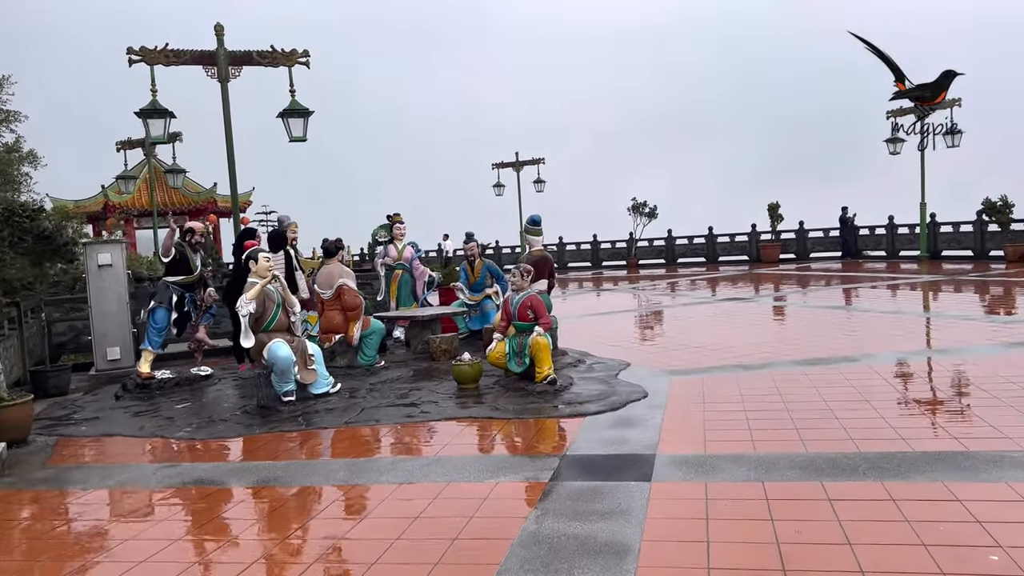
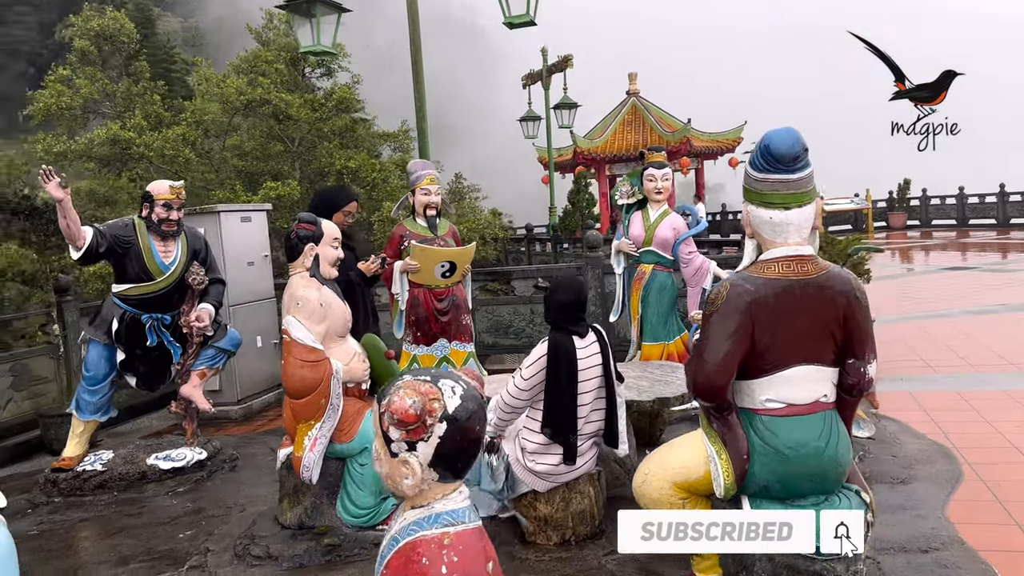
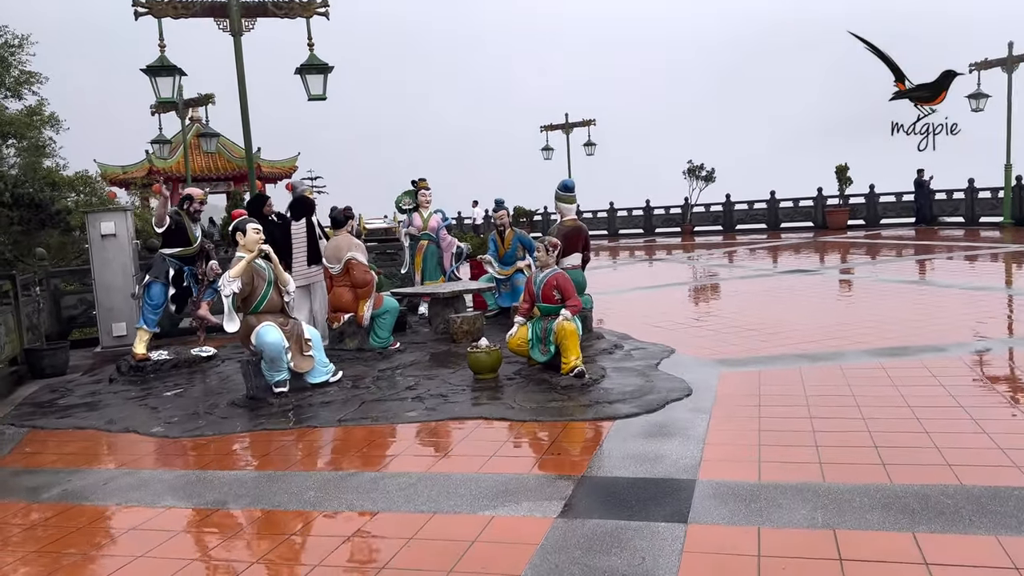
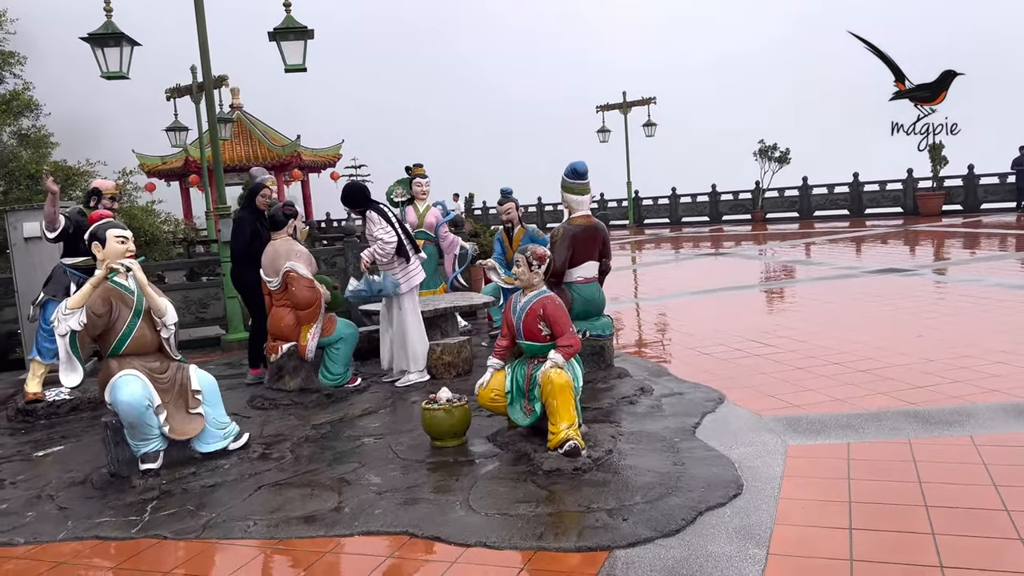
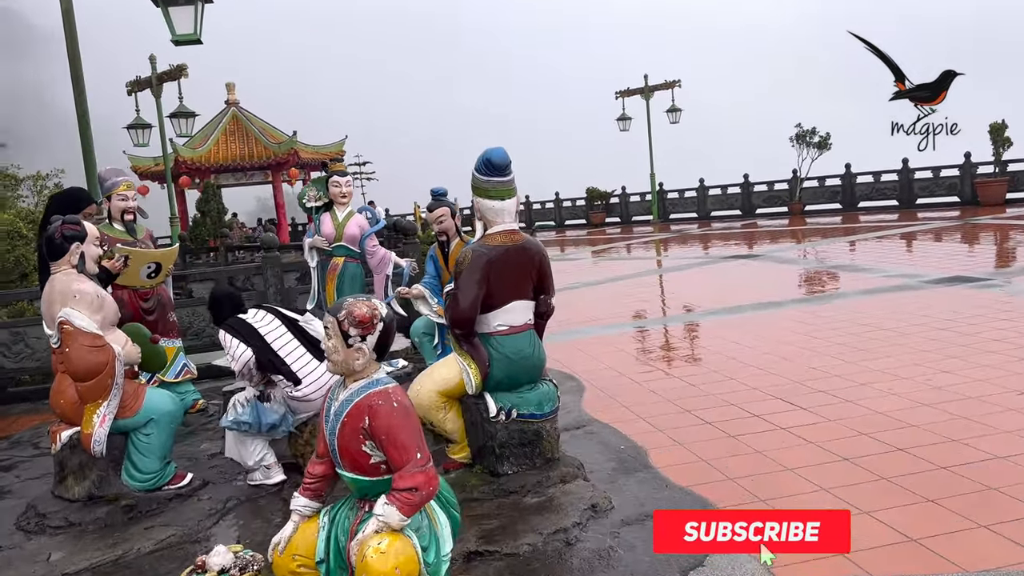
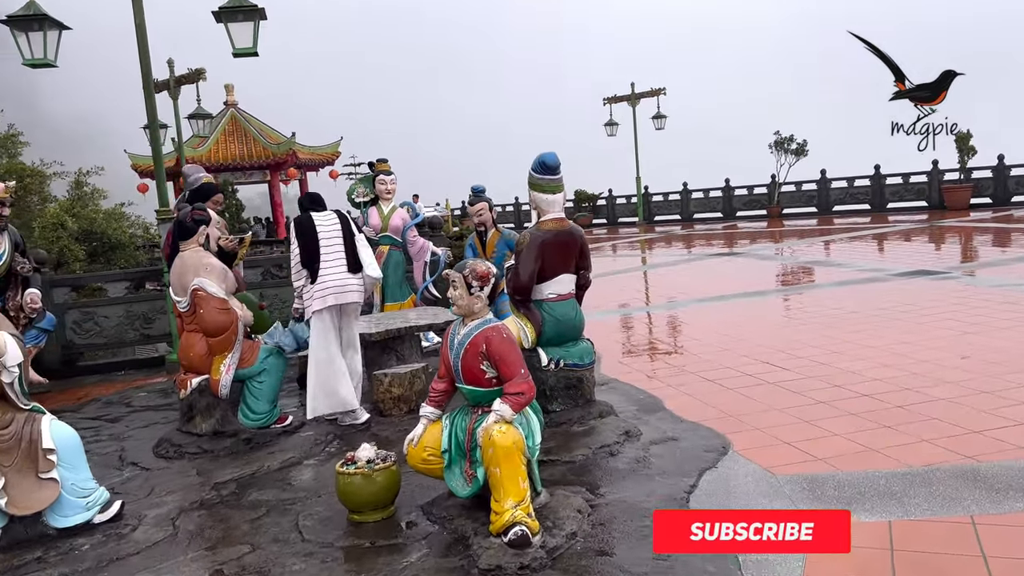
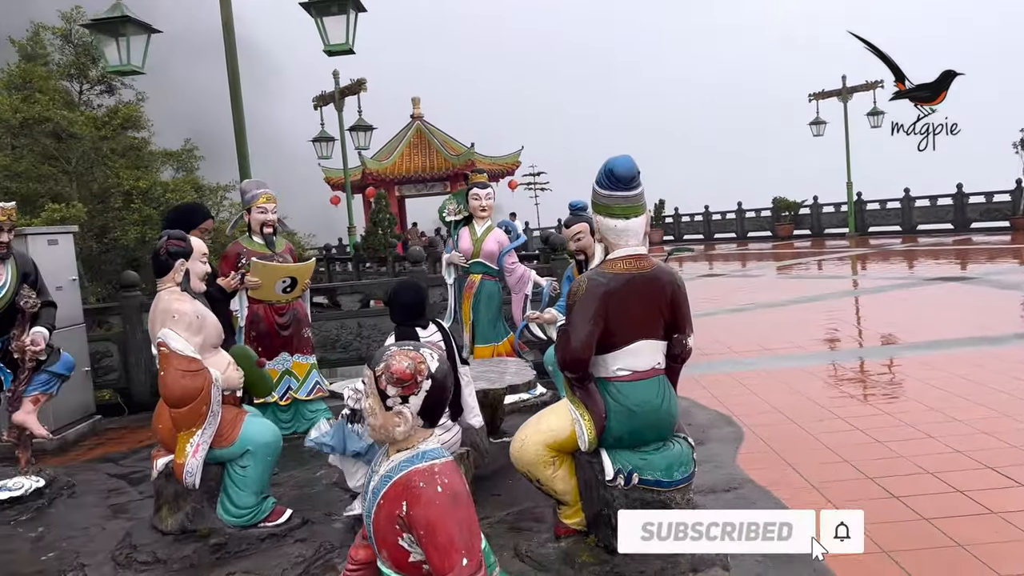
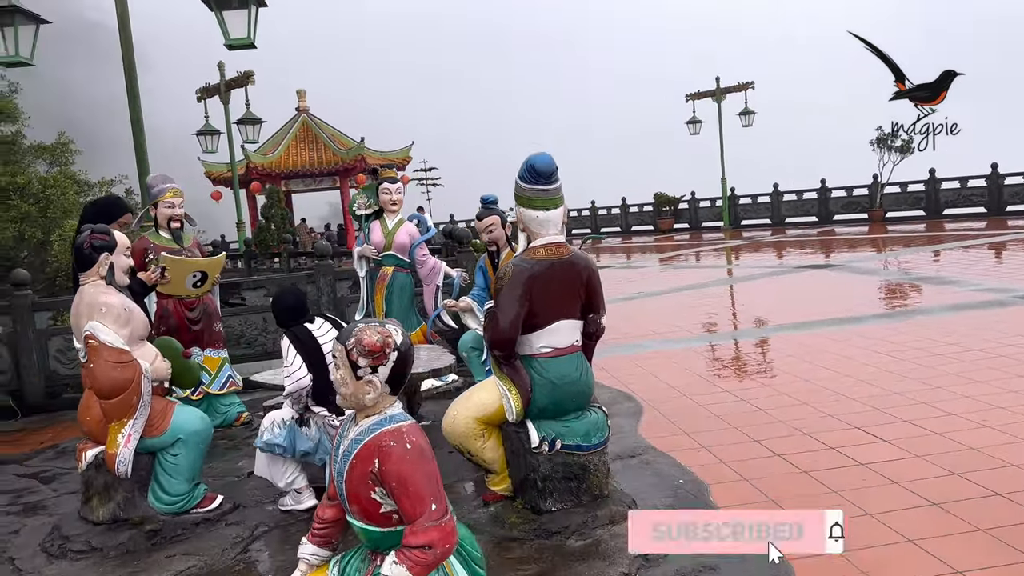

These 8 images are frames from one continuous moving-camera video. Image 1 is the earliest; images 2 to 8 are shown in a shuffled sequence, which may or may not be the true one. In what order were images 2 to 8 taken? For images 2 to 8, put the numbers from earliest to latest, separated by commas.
3, 4, 6, 5, 8, 7, 2
